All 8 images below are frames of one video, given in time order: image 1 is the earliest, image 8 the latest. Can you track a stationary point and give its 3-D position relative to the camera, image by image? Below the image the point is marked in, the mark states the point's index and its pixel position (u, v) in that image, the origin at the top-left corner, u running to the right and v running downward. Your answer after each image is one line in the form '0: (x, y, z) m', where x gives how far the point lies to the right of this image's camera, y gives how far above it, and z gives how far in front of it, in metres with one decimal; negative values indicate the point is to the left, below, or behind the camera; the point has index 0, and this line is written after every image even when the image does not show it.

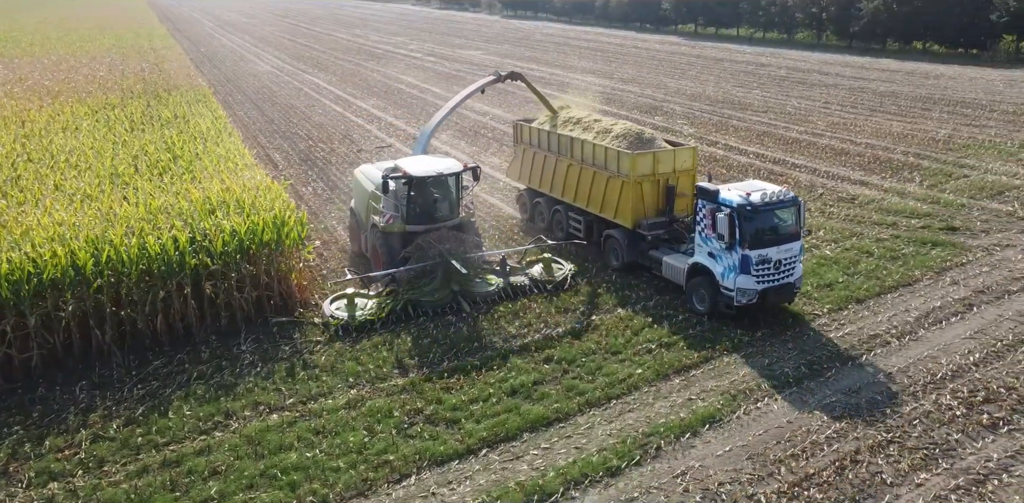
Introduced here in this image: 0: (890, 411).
0: (+4.4, -1.9, +8.0) m
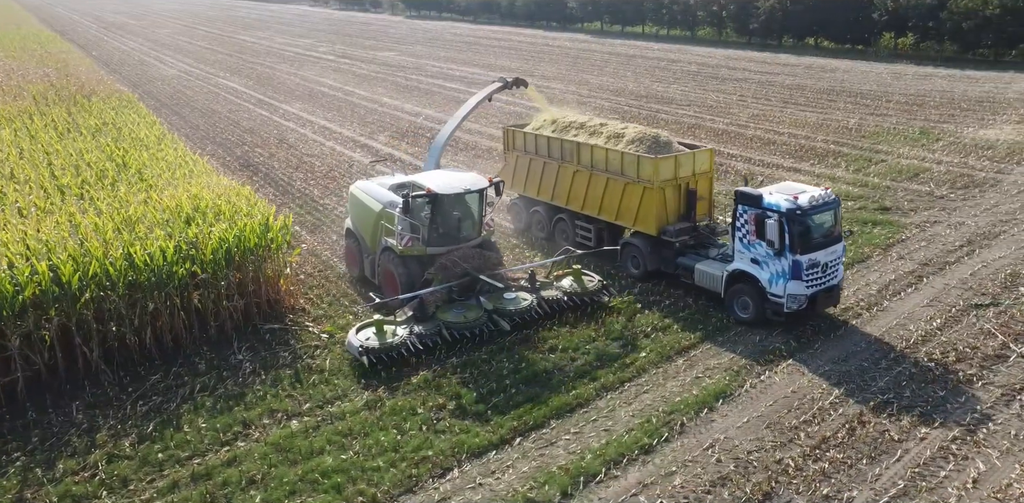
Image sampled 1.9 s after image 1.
0: (+4.6, -1.6, +8.7) m
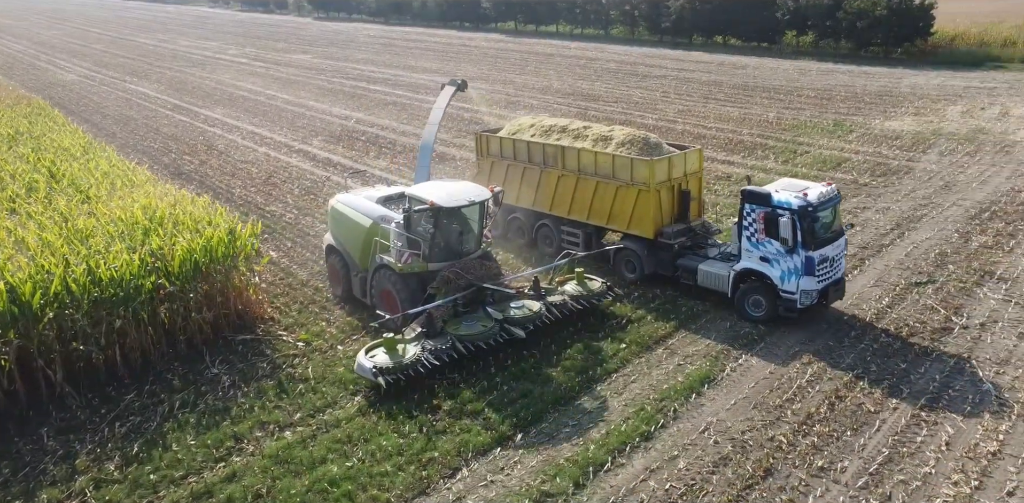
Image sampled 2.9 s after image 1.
0: (+4.5, -1.4, +9.2) m
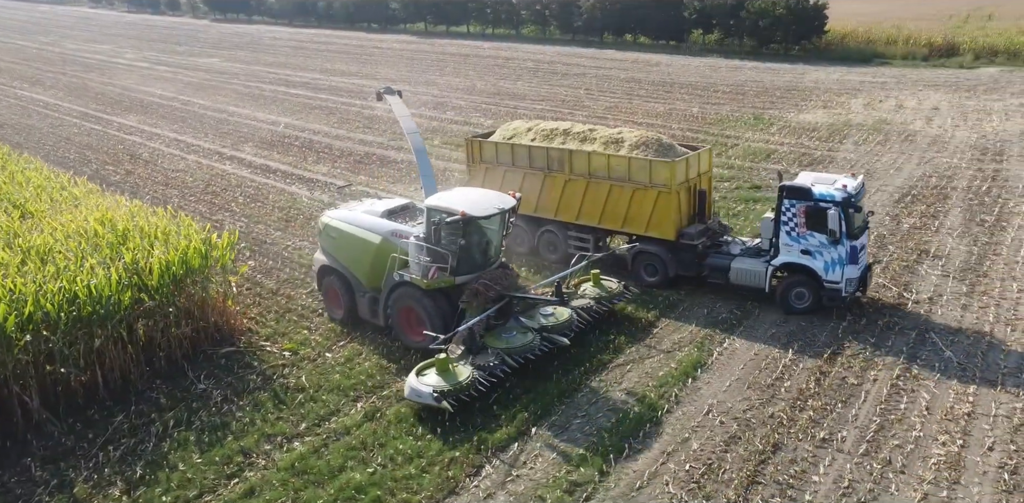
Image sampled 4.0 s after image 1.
0: (+4.3, -1.1, +9.8) m
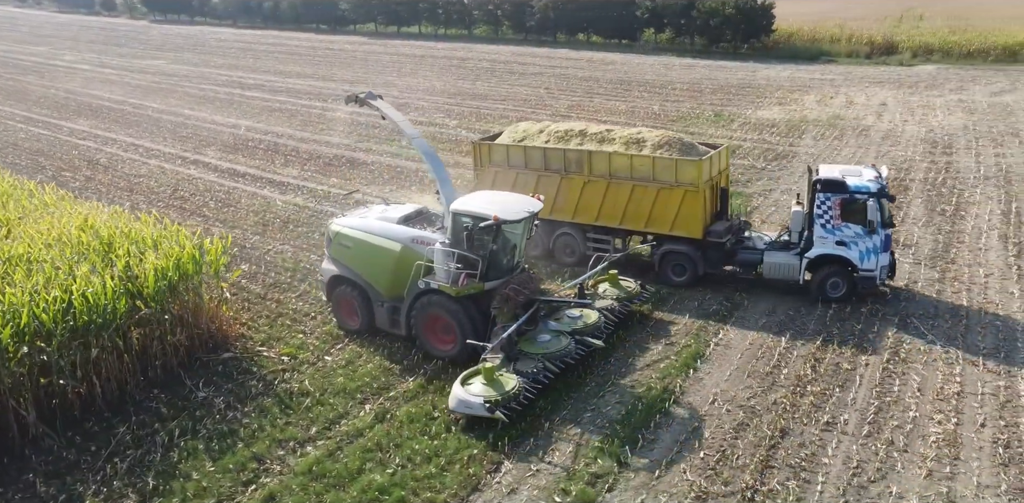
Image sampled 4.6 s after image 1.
0: (+4.3, -1.0, +10.1) m
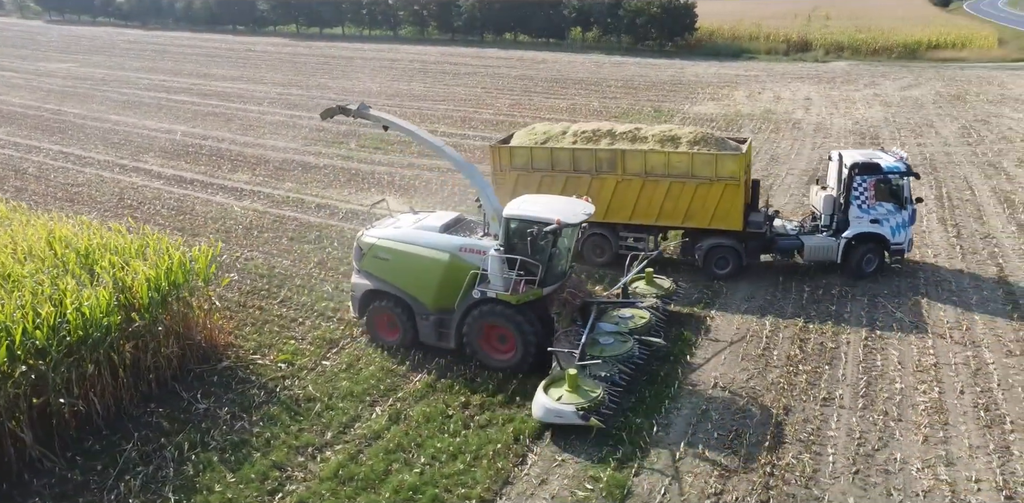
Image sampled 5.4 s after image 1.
0: (+4.2, -0.8, +10.6) m
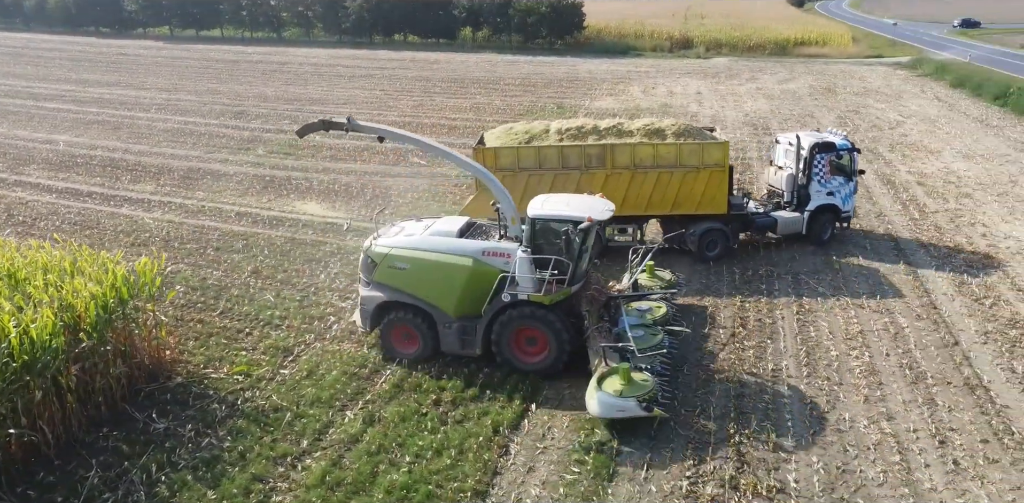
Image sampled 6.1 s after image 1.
0: (+3.4, -0.6, +11.3) m
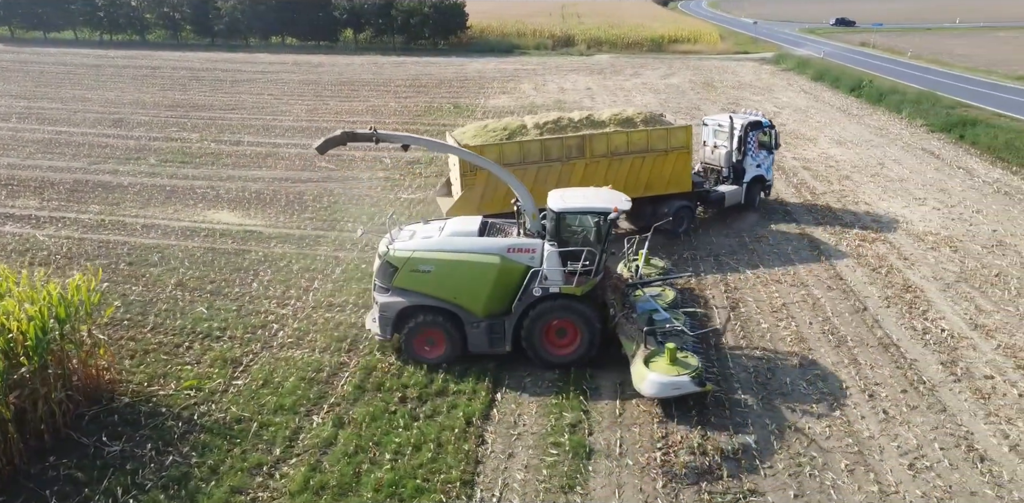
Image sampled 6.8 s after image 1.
0: (+2.4, -0.3, +12.0) m
